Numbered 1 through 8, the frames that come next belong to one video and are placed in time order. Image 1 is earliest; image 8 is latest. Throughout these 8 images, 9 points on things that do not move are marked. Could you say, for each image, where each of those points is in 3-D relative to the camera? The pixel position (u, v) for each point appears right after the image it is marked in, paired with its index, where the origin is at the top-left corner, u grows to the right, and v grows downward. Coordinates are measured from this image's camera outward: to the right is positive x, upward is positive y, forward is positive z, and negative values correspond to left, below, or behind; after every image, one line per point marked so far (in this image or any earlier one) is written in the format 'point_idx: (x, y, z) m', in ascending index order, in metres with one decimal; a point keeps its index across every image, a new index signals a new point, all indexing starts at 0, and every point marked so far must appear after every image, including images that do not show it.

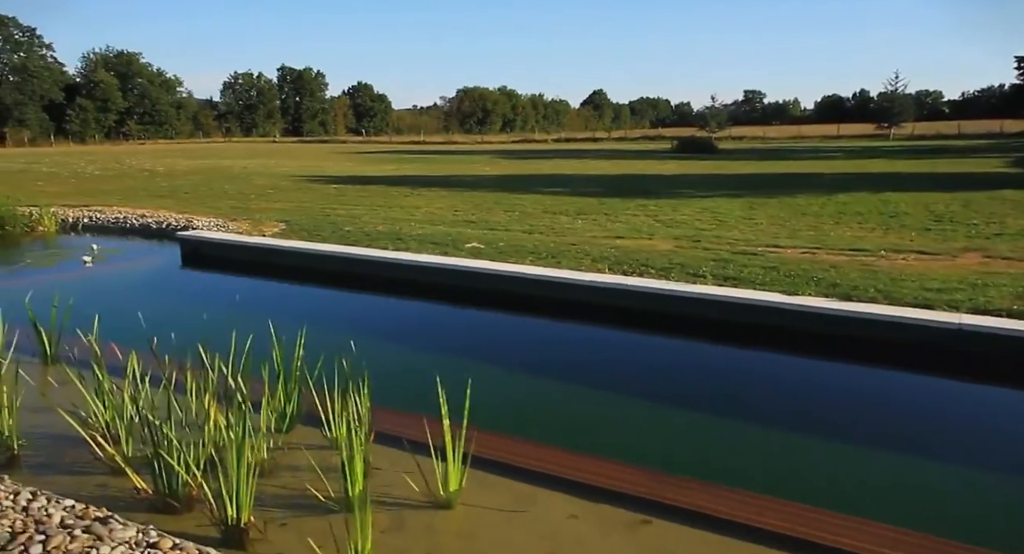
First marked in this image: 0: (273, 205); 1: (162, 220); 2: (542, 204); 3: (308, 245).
0: (-6.0, +1.7, +16.7) m
1: (-4.9, +0.8, +9.7) m
2: (+0.7, +1.6, +16.1) m
3: (-2.7, +0.4, +7.7) m
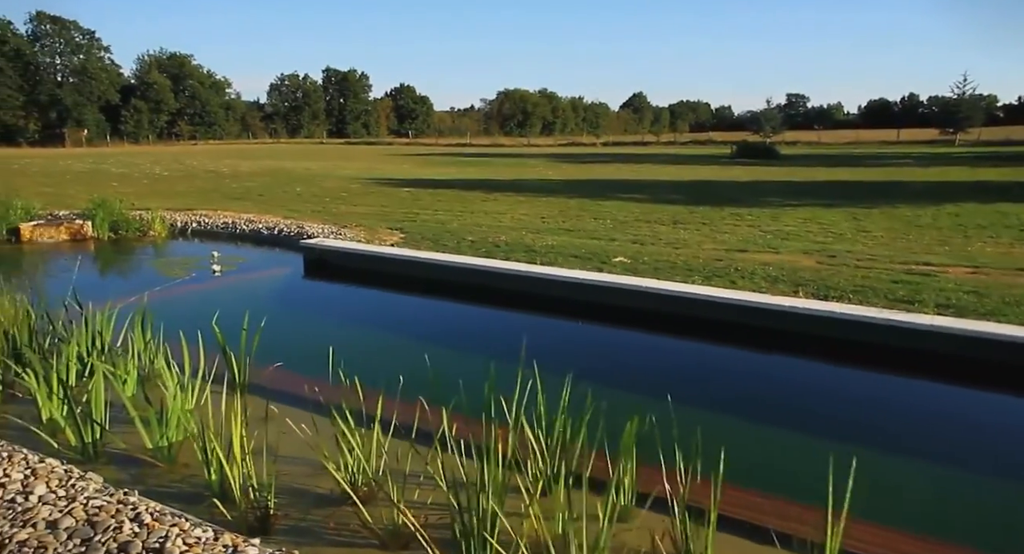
0: (-4.0, +1.6, +16.4) m
1: (-3.2, +0.7, +9.4) m
2: (+2.6, +1.4, +15.5) m
3: (-1.1, +0.3, +7.3) m
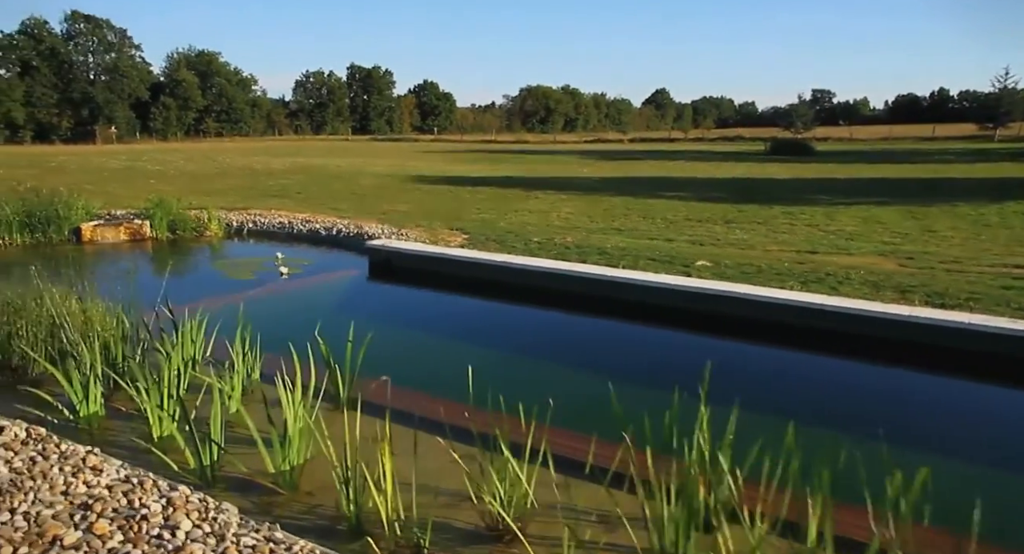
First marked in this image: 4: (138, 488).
0: (-2.9, +1.6, +16.3) m
1: (-2.4, +0.7, +9.2) m
2: (+3.6, +1.4, +15.2) m
3: (-0.4, +0.2, +7.0) m
4: (-1.4, -0.8, +2.6) m
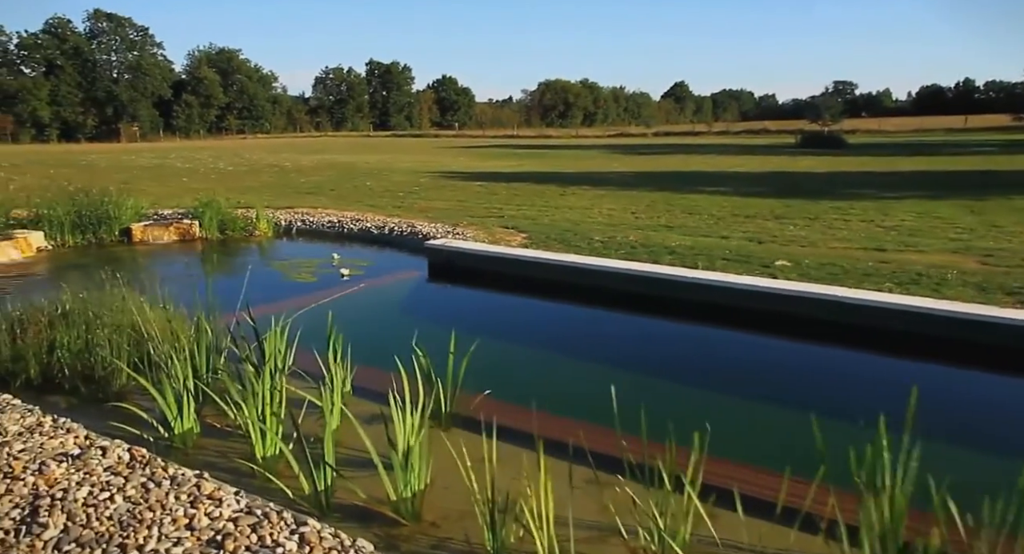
0: (-2.0, +1.7, +16.0) m
1: (-1.7, +0.7, +9.0) m
2: (+4.5, +1.5, +14.8) m
3: (+0.3, +0.2, +6.8) m
4: (-0.9, -0.8, +2.4) m
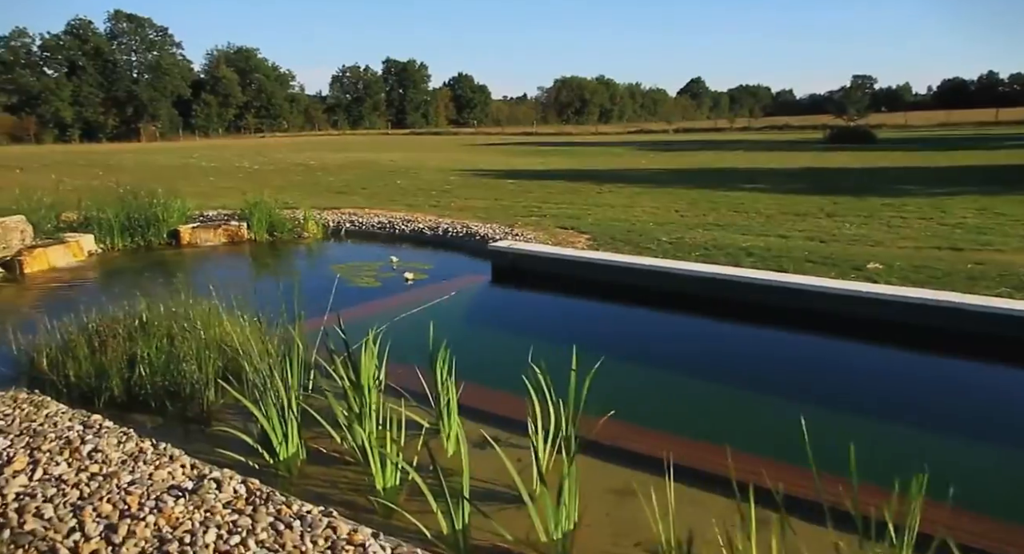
0: (-1.2, +1.7, +15.8) m
1: (-1.0, +0.7, +8.7) m
2: (+5.3, +1.5, +14.4) m
3: (+1.0, +0.2, +6.5) m
4: (-0.3, -0.9, +2.1) m
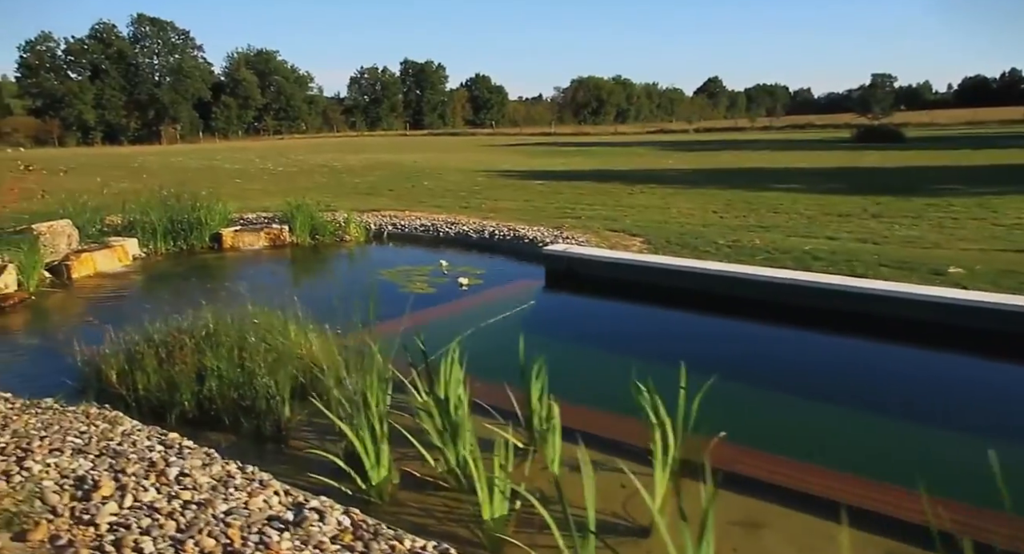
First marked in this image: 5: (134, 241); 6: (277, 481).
0: (-0.4, +1.6, +15.6) m
1: (-0.4, +0.6, +8.5) m
2: (+6.0, +1.4, +14.0) m
3: (+1.5, +0.2, +6.2) m
4: (+0.1, -0.9, +1.9) m
5: (-4.2, +0.4, +7.6) m
6: (-0.9, -0.8, +2.7) m
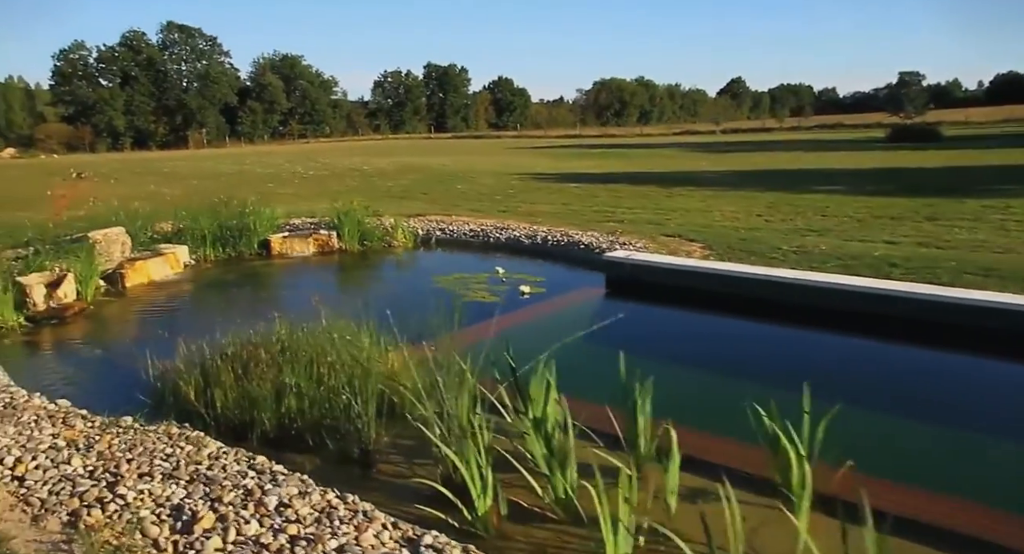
0: (+0.4, +1.5, +15.4) m
1: (+0.2, +0.5, +8.3) m
2: (+6.8, +1.3, +13.7) m
3: (+2.0, +0.1, +6.0) m
4: (+0.6, -1.0, +1.7) m
5: (-3.6, +0.3, +7.5) m
6: (-0.5, -0.9, +2.6) m
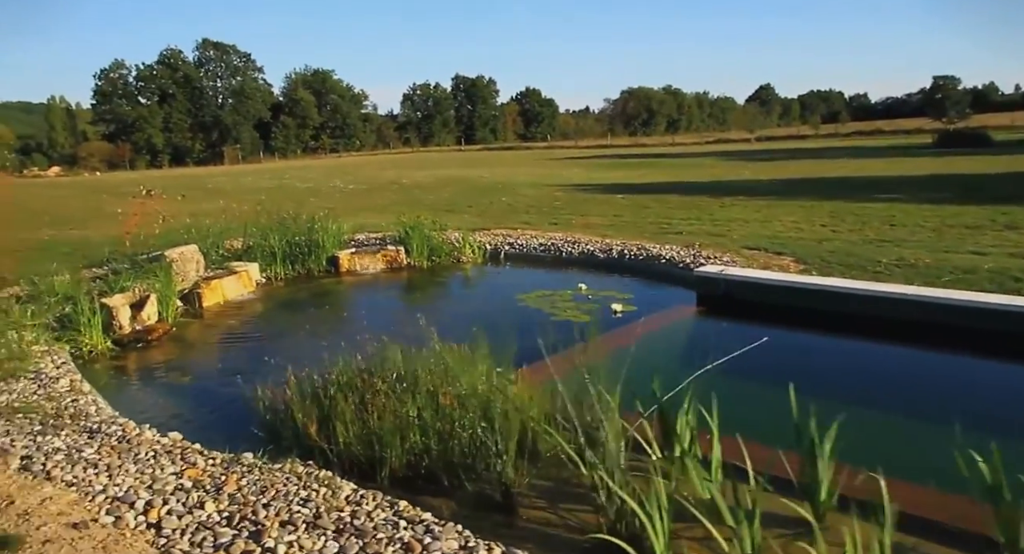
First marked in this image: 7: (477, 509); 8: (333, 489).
0: (+1.6, +1.2, +15.1) m
1: (+1.1, +0.4, +8.0) m
2: (+7.9, +1.1, +13.1) m
3: (+2.8, 0.0, +5.6) m
4: (+1.2, -1.1, +1.3) m
5: (-2.7, +0.1, +7.4) m
6: (+0.1, -1.0, +2.3) m
7: (-0.1, -1.0, +3.0) m
8: (-0.7, -0.9, +2.8) m
